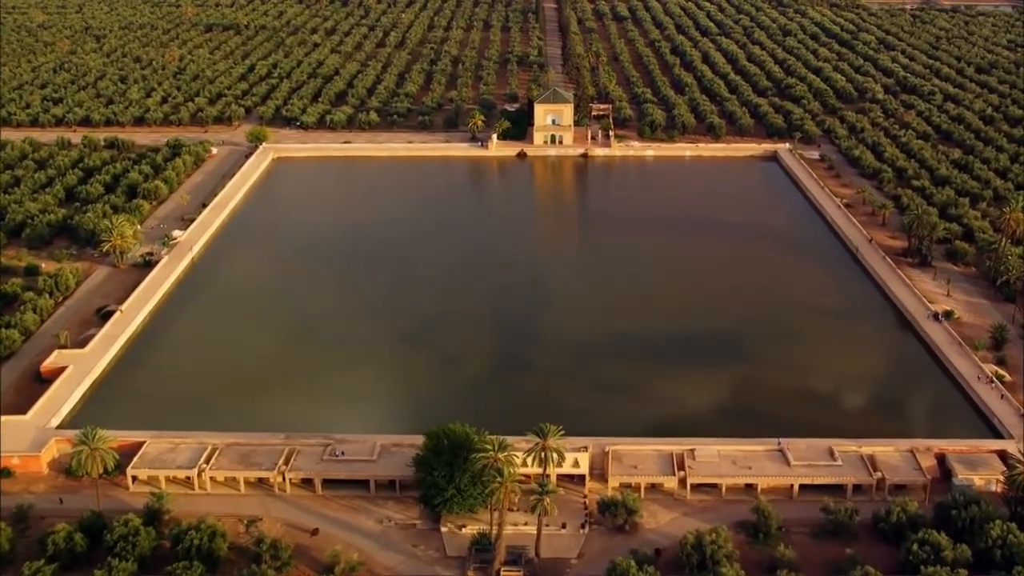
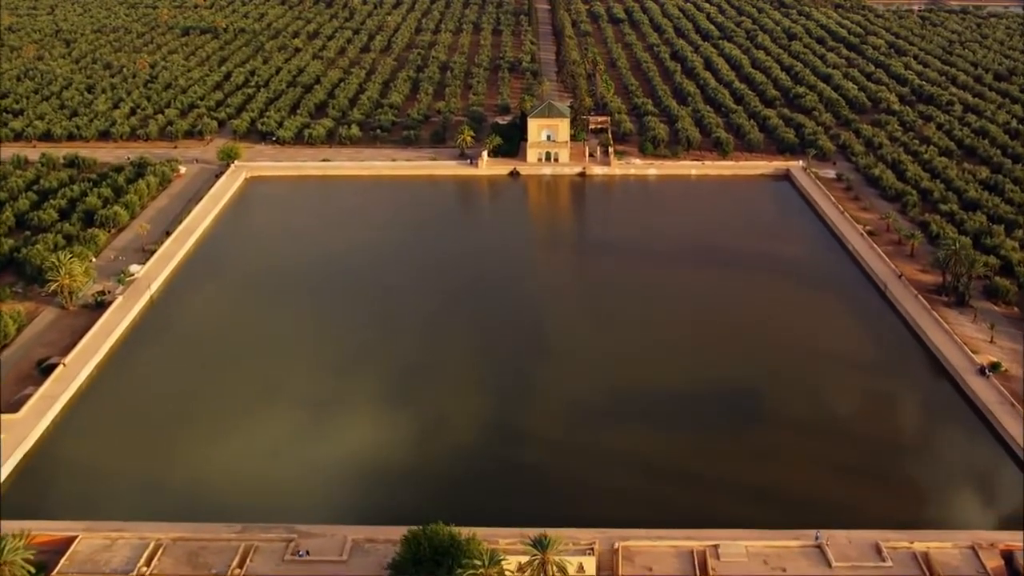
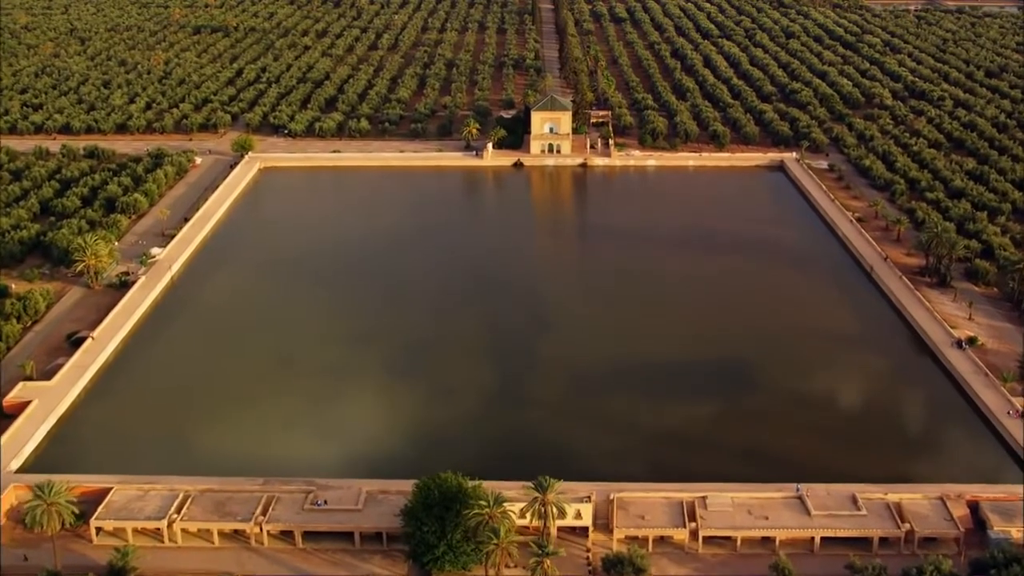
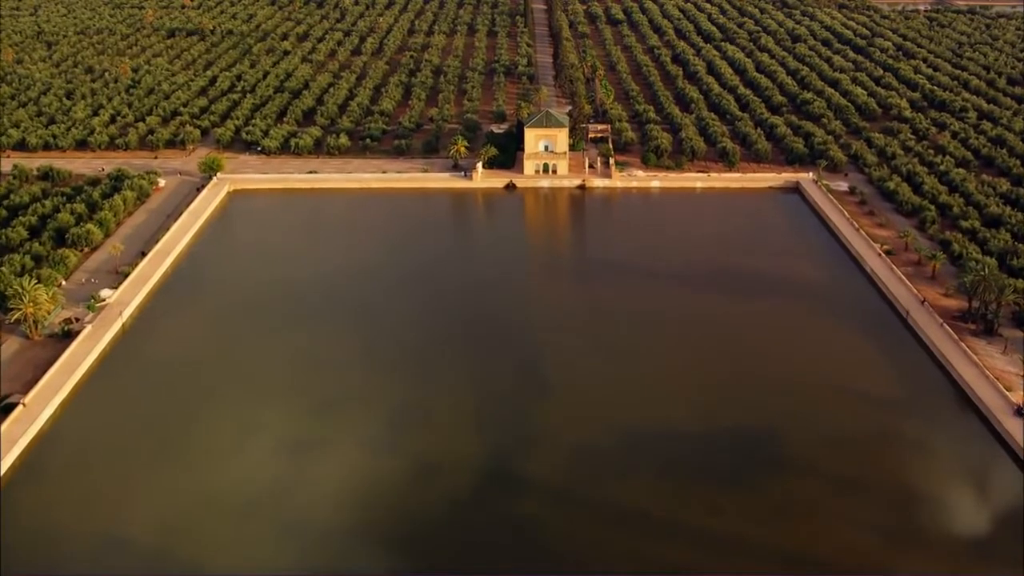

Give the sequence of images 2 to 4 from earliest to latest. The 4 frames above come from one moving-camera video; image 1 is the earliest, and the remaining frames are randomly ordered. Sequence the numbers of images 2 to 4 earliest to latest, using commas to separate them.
3, 2, 4
